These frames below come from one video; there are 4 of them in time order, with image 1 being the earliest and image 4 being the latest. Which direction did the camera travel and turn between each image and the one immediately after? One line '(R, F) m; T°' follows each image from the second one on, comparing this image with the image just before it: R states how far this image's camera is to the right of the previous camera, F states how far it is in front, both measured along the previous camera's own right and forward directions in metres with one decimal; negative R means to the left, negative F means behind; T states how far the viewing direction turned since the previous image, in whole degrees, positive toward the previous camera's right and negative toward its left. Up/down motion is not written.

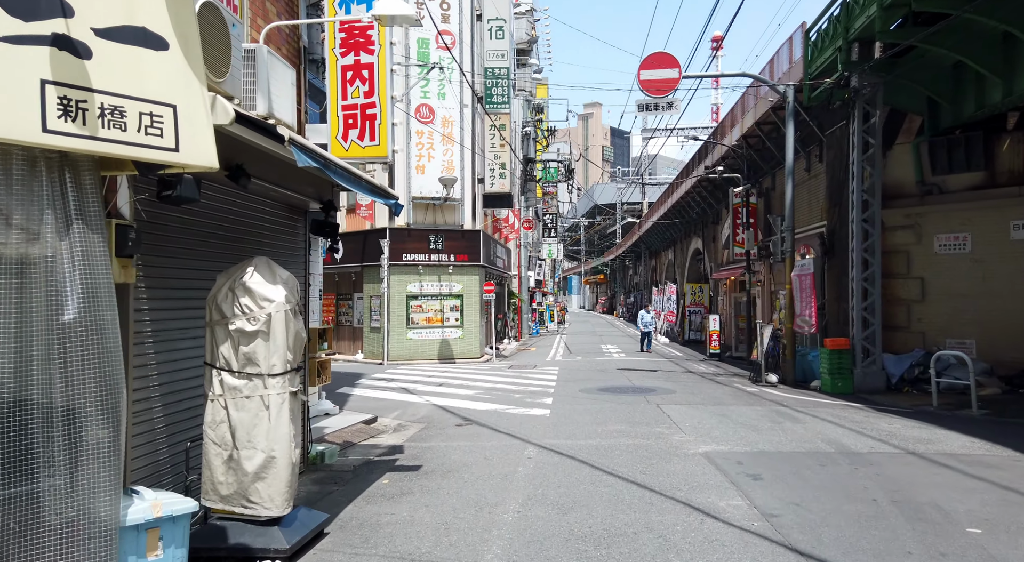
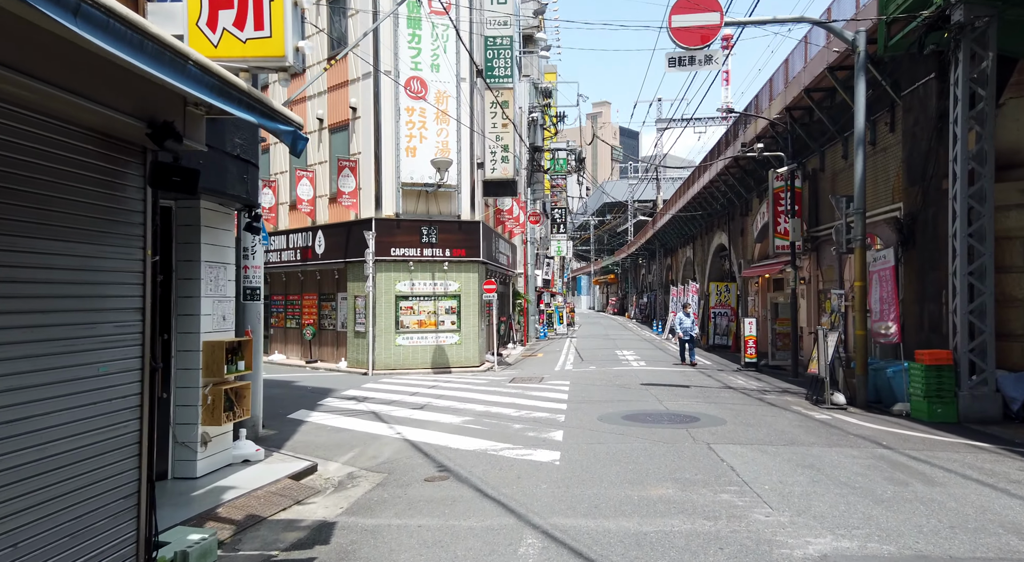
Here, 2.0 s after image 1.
(+0.2, +3.1) m; -1°
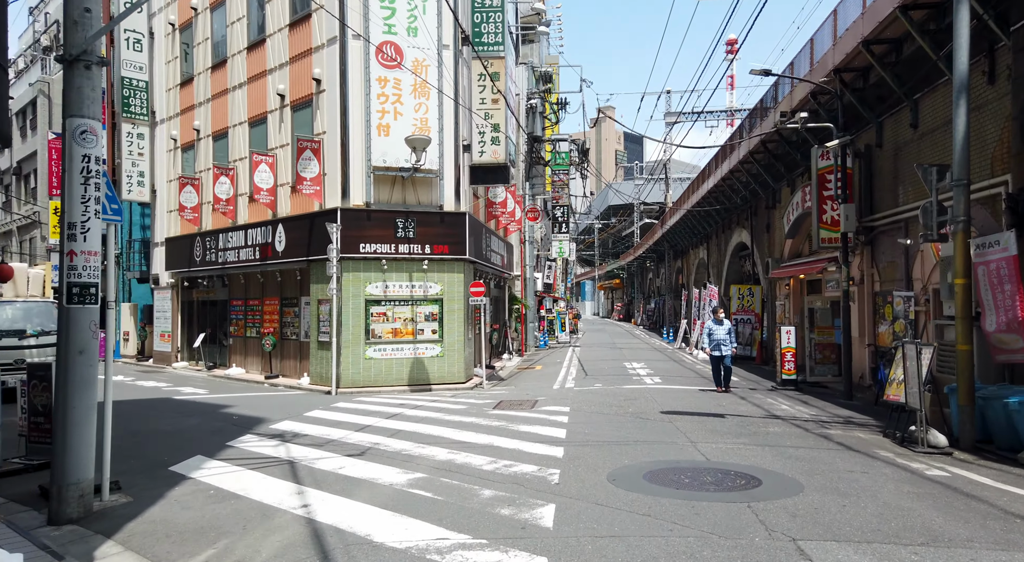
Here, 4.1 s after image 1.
(+0.4, +3.3) m; 0°
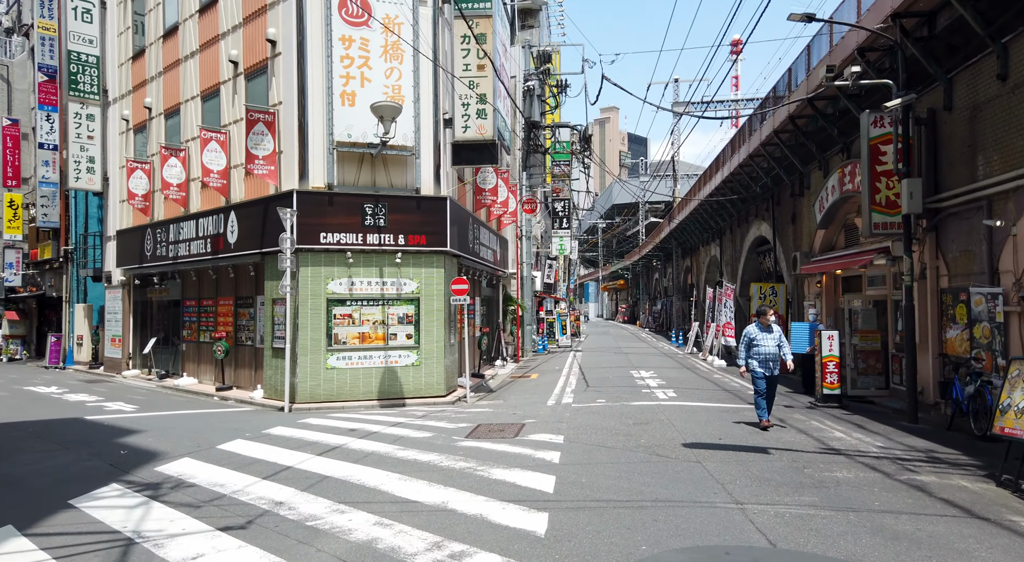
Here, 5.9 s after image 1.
(+0.4, +2.8) m; 0°
